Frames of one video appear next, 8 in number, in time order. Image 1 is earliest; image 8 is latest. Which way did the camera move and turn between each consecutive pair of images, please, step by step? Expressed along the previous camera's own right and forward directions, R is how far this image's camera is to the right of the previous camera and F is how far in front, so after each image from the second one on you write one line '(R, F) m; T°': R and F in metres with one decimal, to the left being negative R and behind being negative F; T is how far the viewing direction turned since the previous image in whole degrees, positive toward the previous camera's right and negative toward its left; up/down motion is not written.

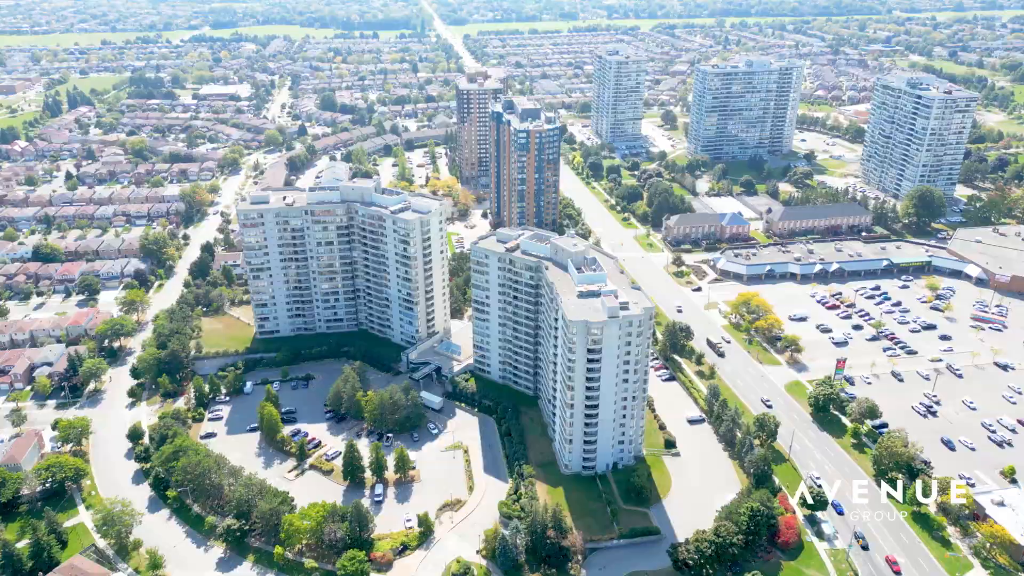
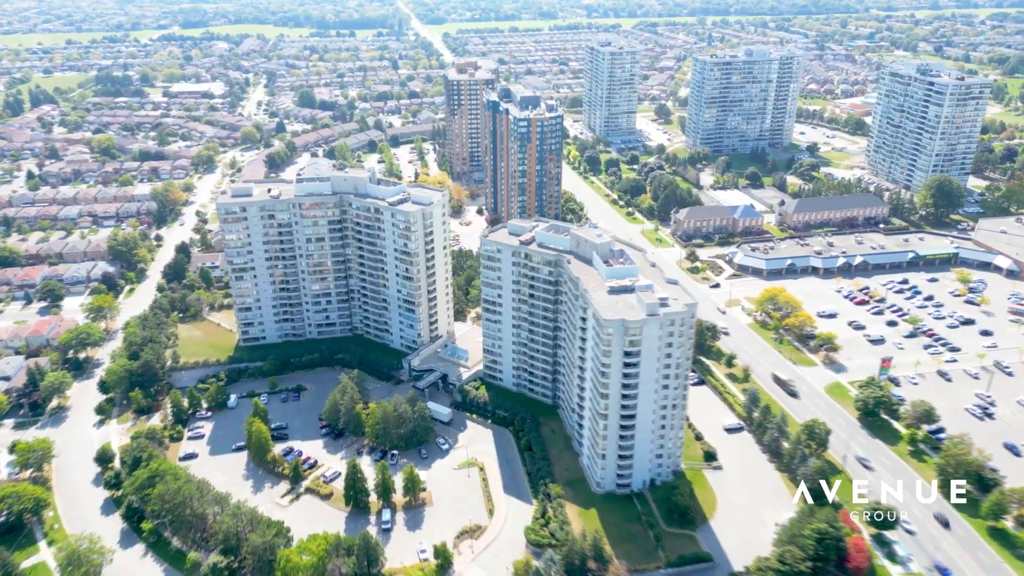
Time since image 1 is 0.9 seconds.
(-5.8, +12.4) m; +2°
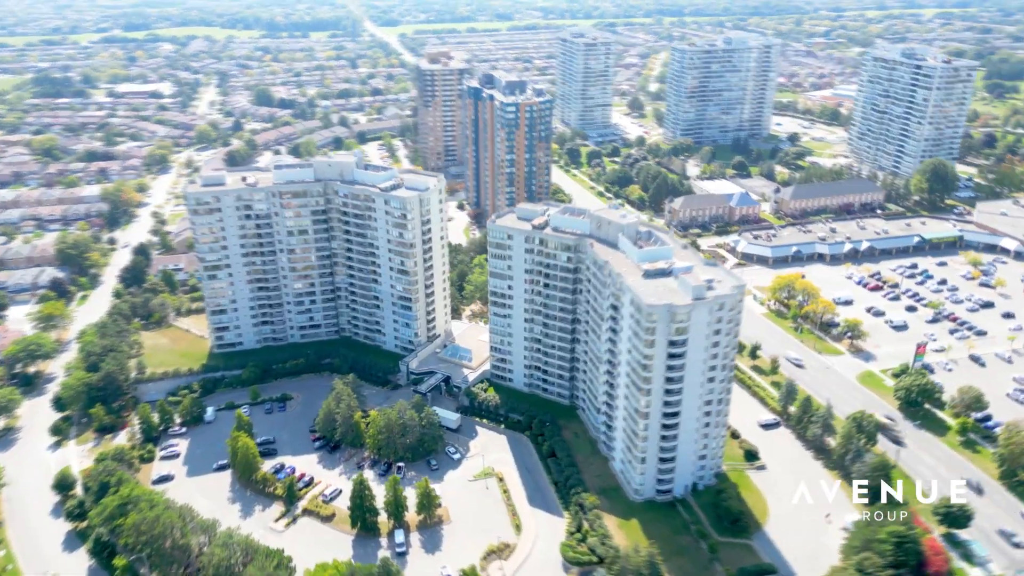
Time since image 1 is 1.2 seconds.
(-7.7, +10.8) m; +3°
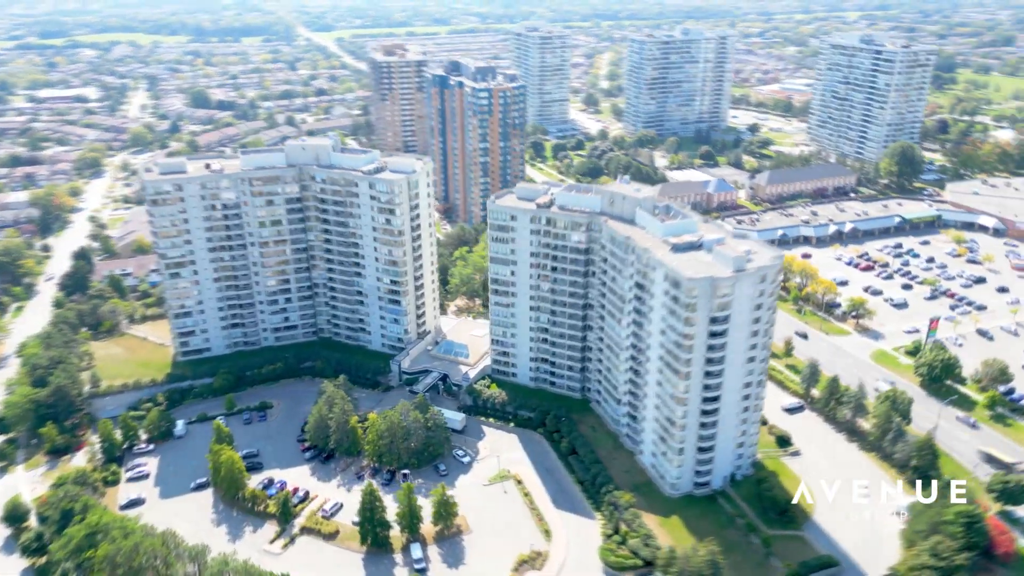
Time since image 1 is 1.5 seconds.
(-8.2, +8.5) m; +5°
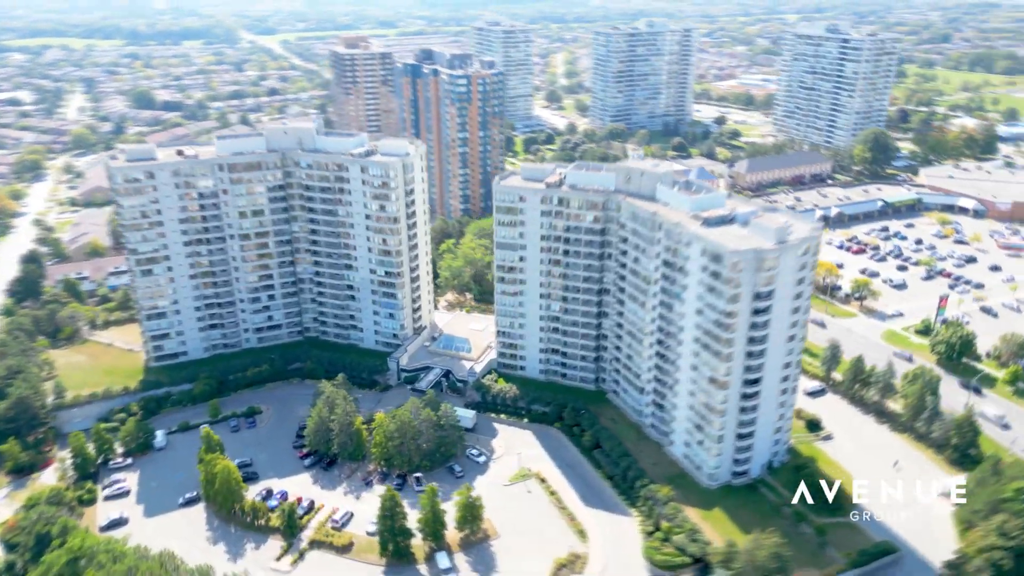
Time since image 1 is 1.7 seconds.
(-7.2, +6.2) m; +4°
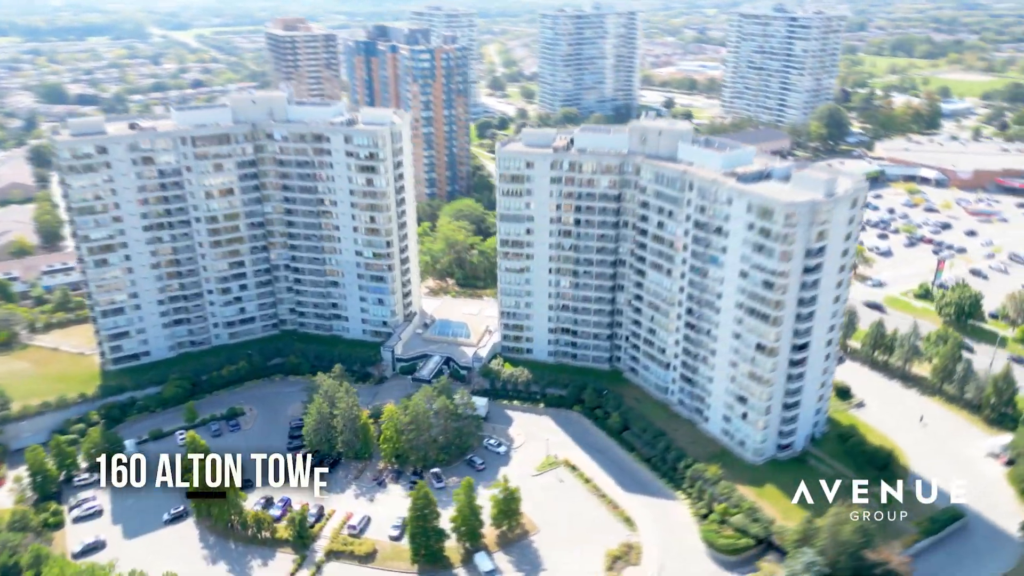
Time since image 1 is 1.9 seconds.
(-8.8, +7.3) m; +6°
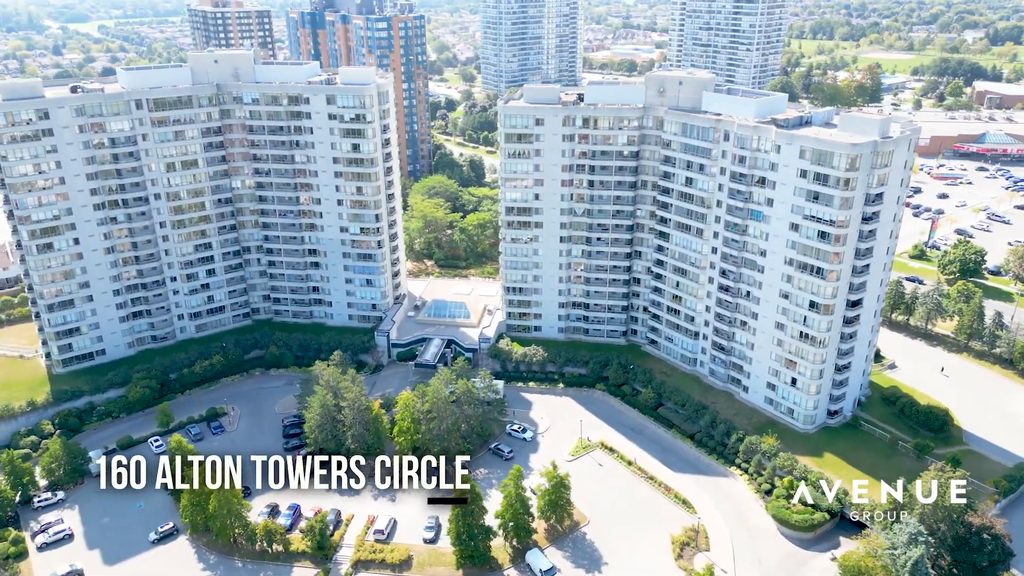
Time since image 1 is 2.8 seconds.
(-8.6, +7.6) m; +6°
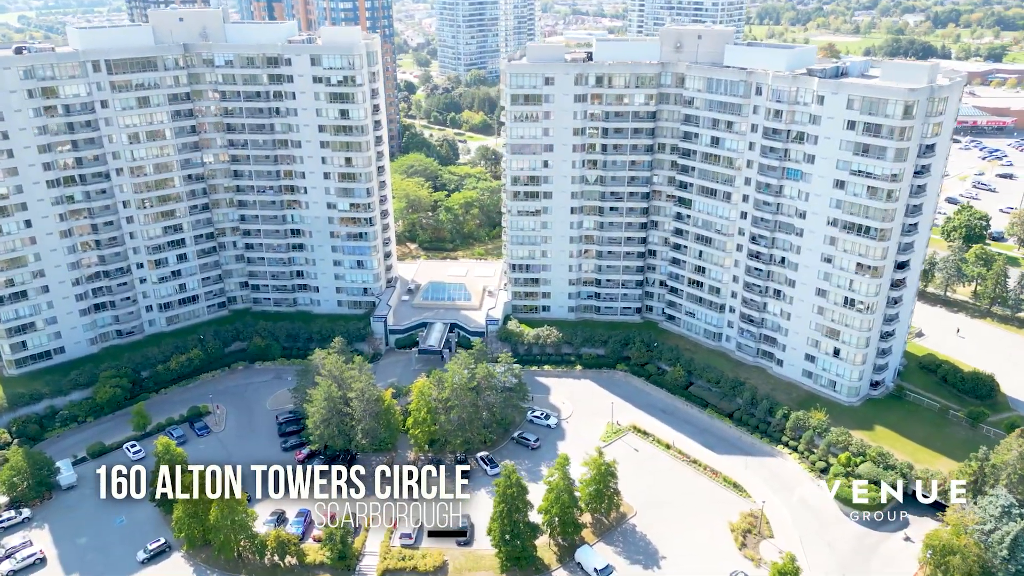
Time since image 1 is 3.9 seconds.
(-5.9, +6.2) m; +4°
